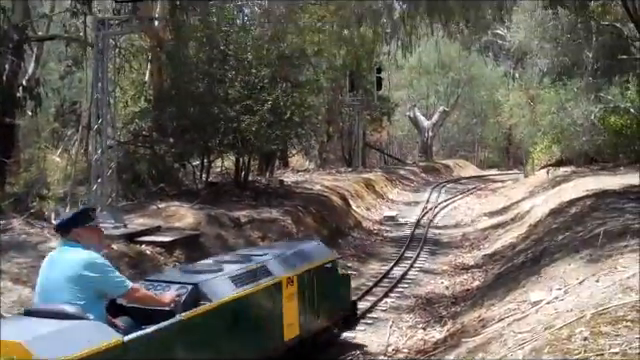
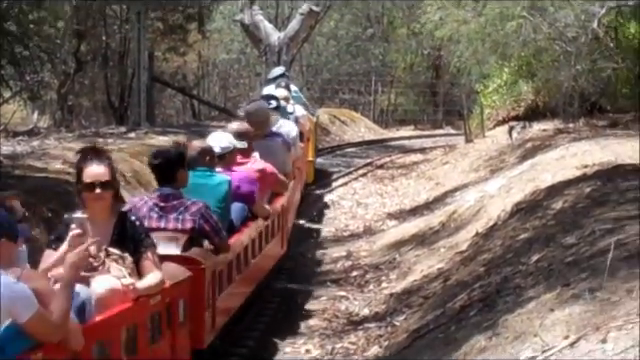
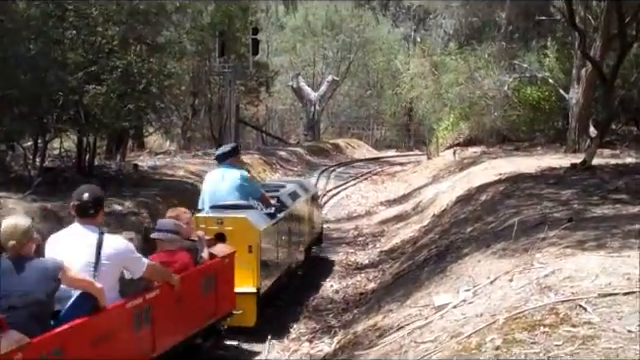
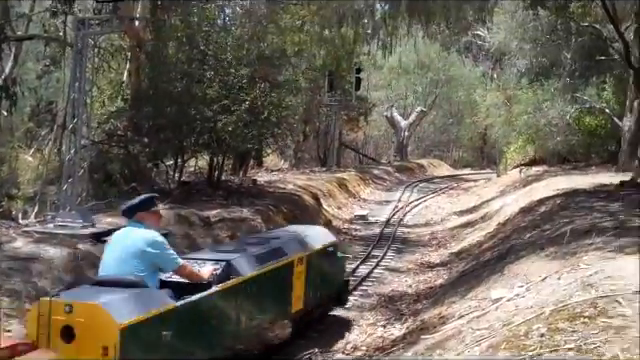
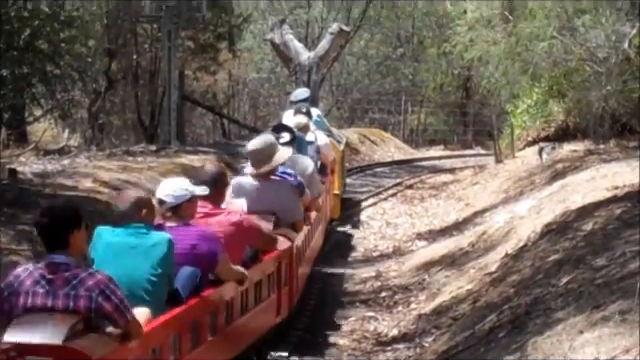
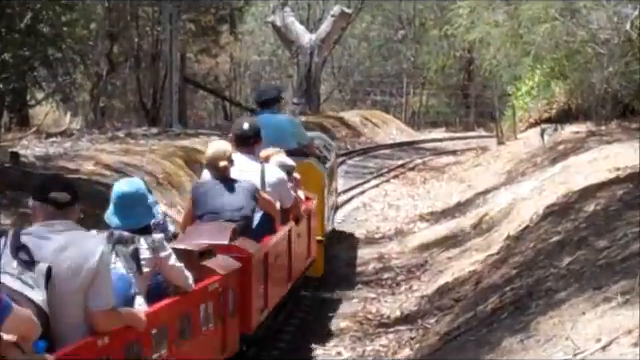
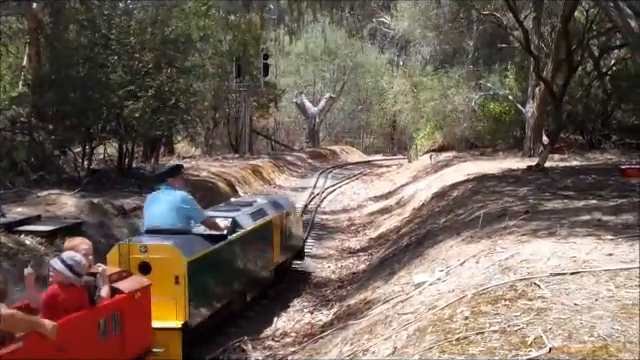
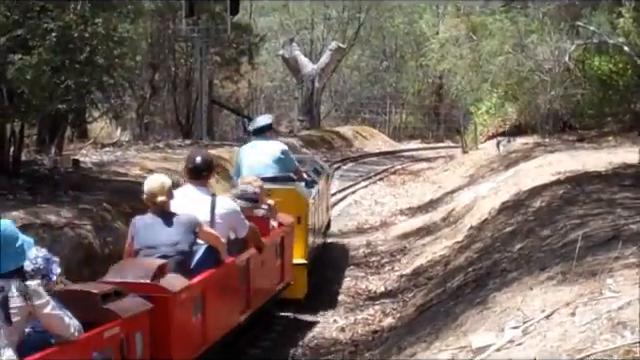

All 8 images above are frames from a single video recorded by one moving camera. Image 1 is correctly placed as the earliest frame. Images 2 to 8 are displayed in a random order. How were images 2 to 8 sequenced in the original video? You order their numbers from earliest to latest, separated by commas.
4, 7, 3, 8, 6, 5, 2
